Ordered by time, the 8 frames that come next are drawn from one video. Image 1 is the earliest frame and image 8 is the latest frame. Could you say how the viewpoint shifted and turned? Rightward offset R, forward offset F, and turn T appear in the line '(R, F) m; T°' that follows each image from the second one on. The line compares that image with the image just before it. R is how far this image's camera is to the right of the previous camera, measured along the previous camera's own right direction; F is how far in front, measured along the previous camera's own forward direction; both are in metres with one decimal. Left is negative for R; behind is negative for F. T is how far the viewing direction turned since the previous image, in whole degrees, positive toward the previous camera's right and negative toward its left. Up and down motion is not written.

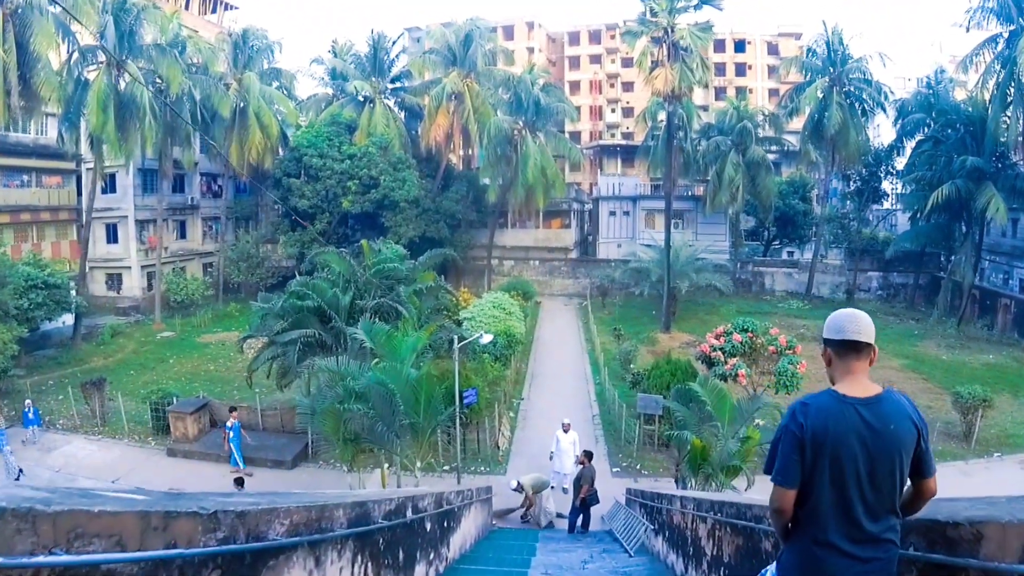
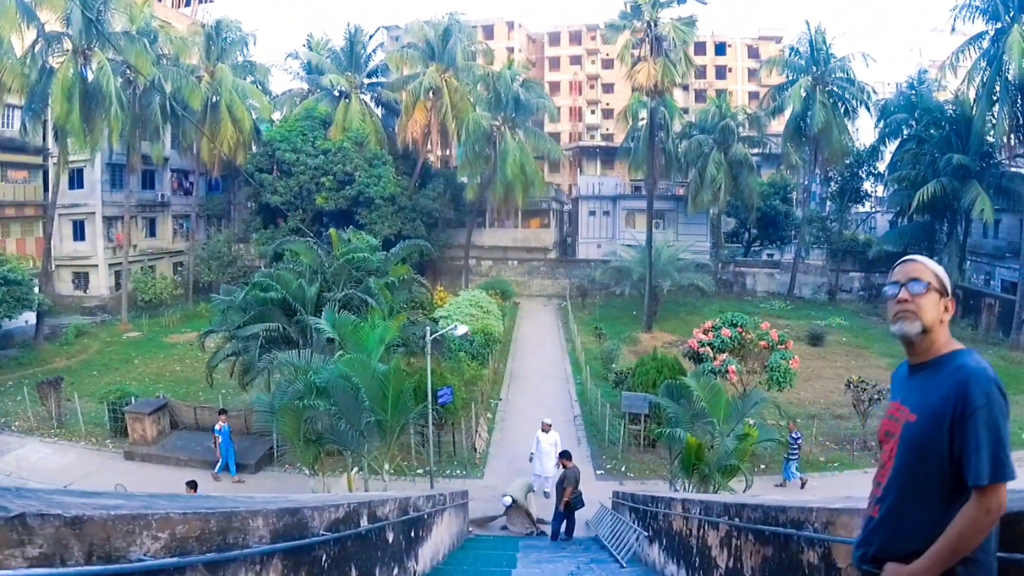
(0.0, +0.8) m; +2°
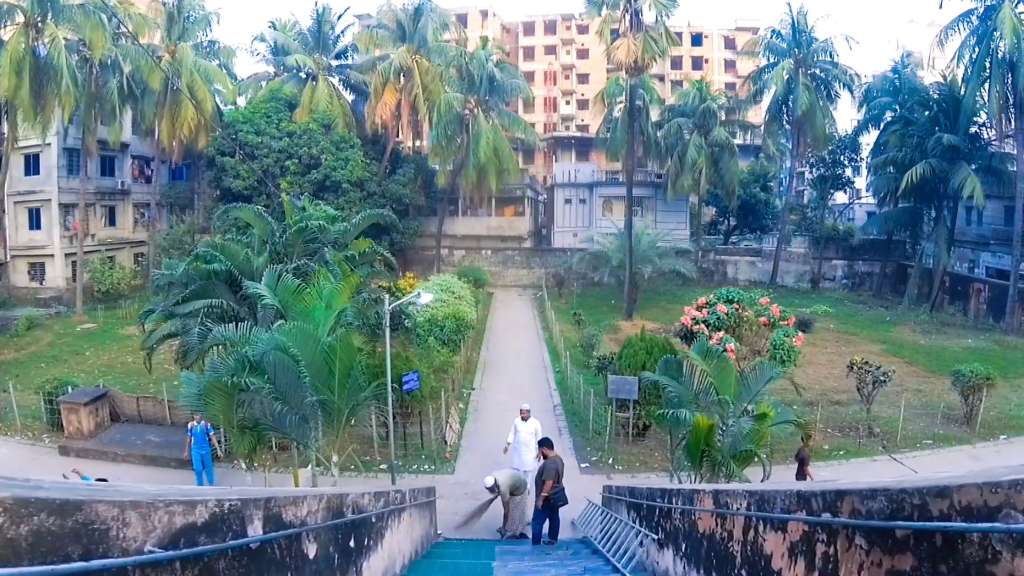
(0.0, +1.4) m; +2°
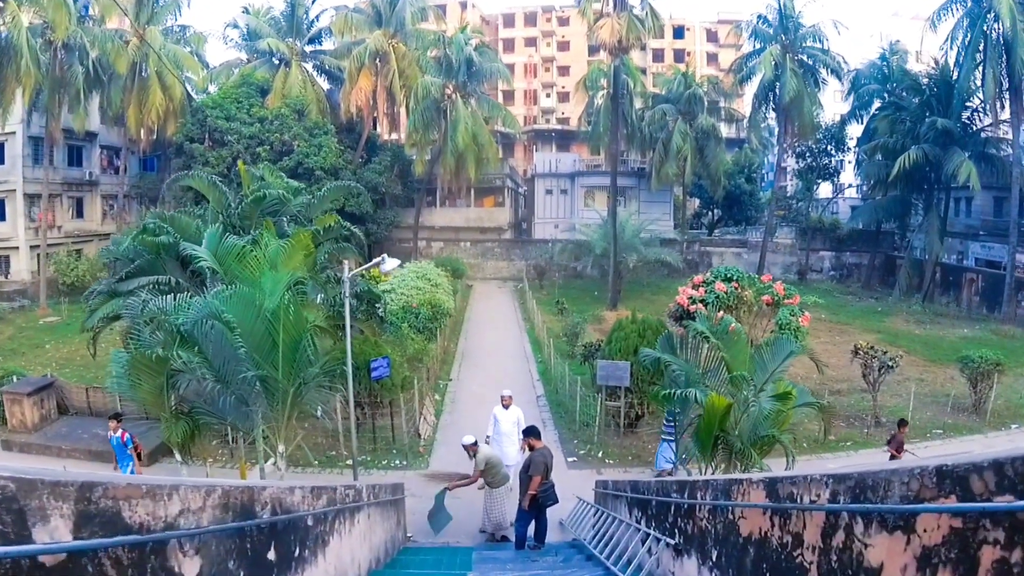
(0.0, +1.1) m; +1°
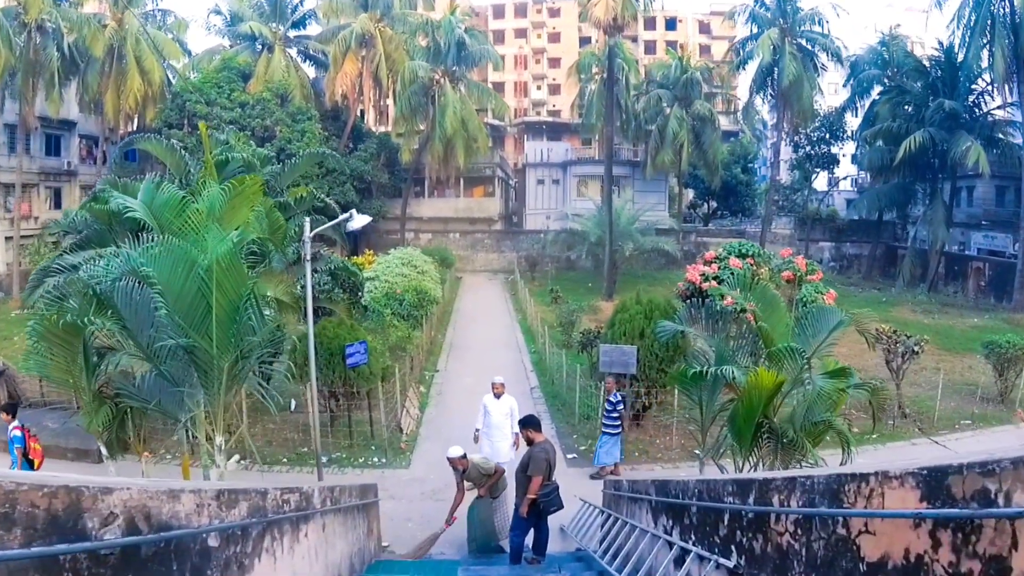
(0.0, +1.1) m; +1°
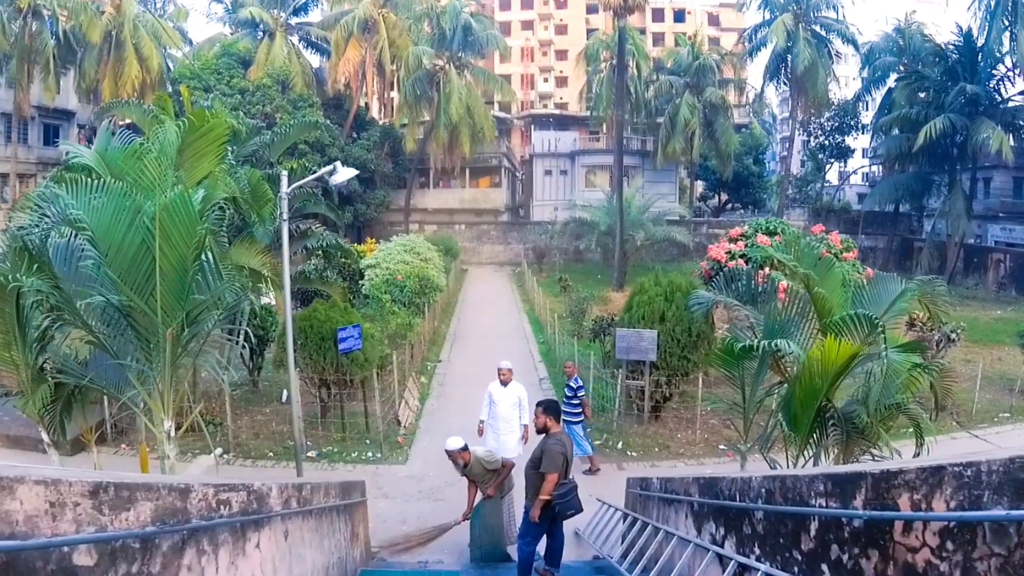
(0.0, +0.8) m; 0°
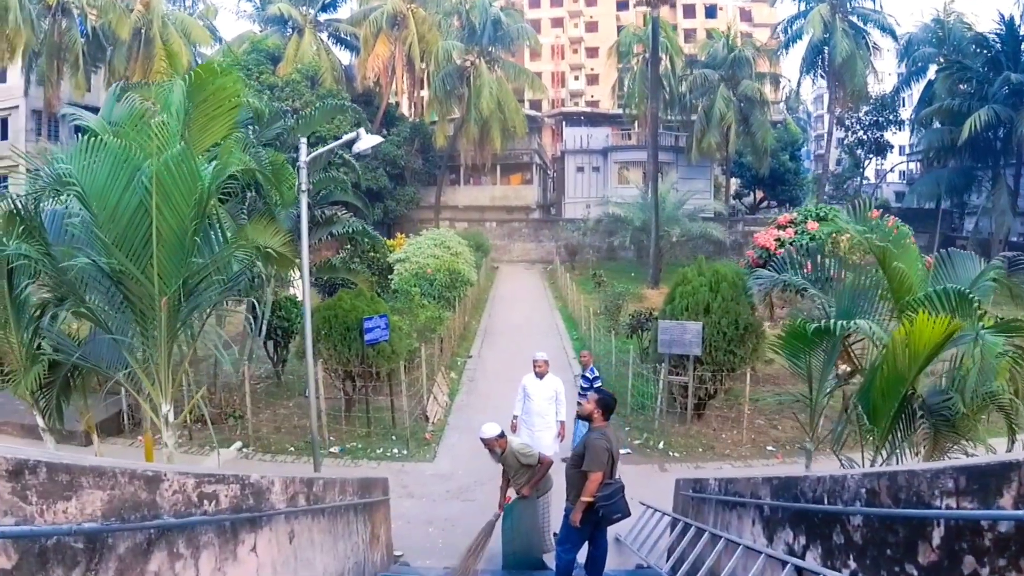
(0.0, +0.5) m; -2°
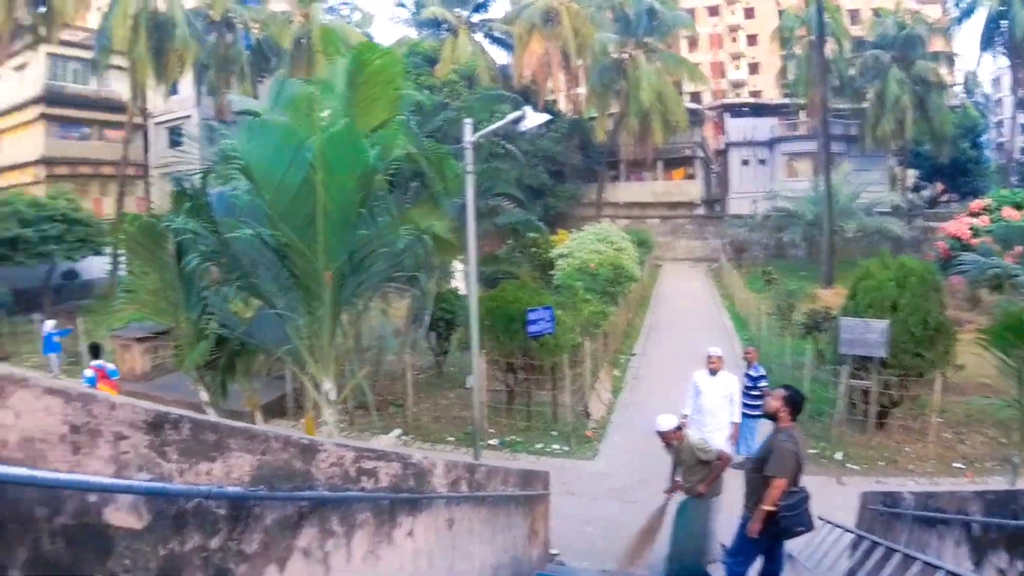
(-0.1, +0.3) m; -10°
